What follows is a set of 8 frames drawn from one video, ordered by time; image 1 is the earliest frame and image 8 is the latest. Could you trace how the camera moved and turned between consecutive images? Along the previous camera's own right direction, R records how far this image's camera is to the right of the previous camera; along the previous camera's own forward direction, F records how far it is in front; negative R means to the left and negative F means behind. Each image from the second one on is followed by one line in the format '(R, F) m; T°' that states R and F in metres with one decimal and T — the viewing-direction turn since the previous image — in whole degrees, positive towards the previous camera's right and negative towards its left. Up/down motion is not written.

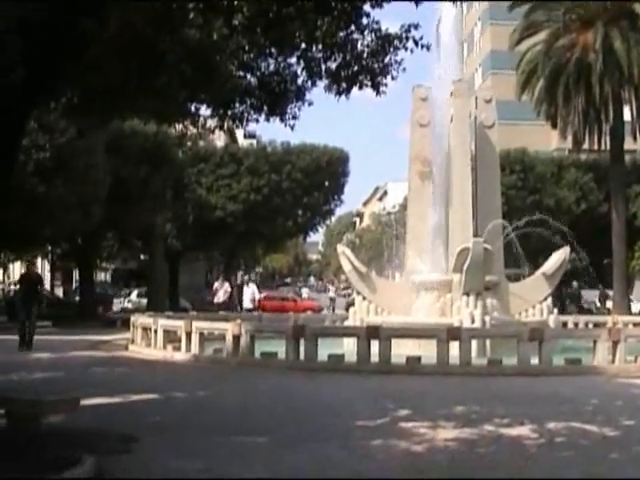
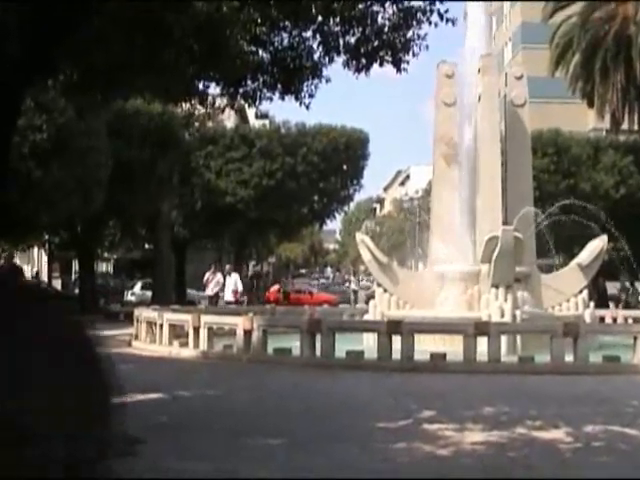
(0.0, +1.7) m; -1°
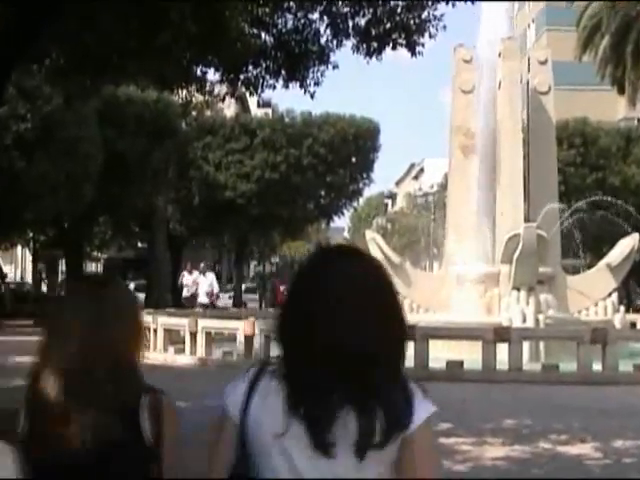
(0.0, +1.7) m; 0°
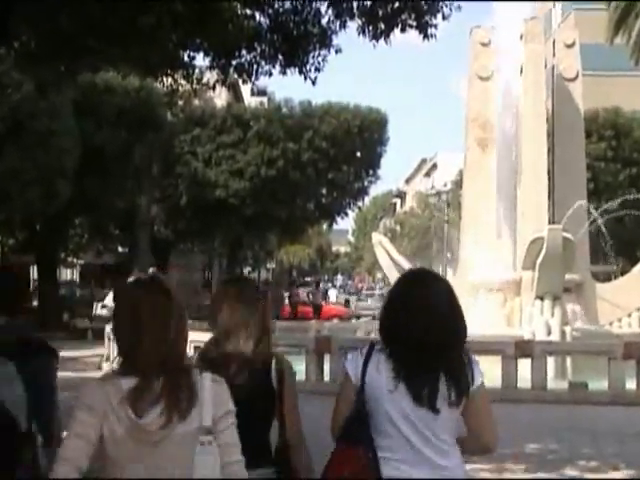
(0.0, +2.2) m; 0°
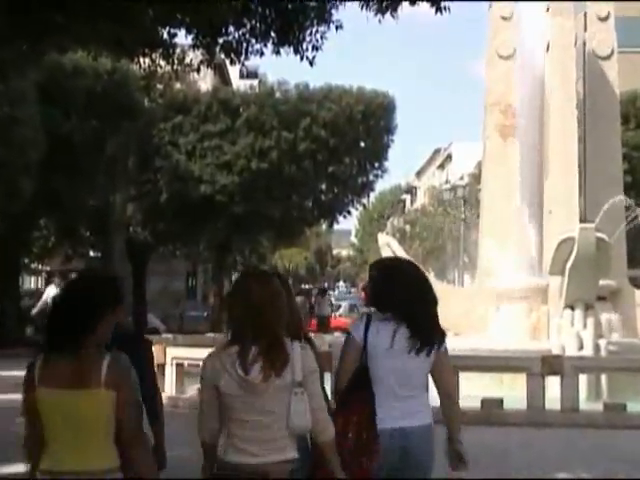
(0.0, +2.3) m; 0°
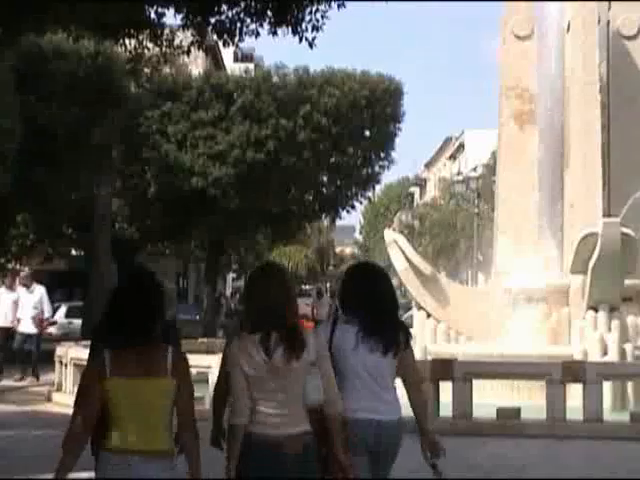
(0.0, +1.3) m; 0°
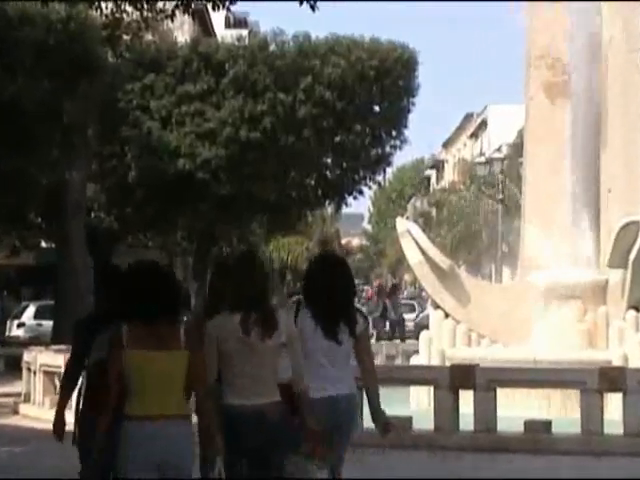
(+0.1, +1.9) m; 0°
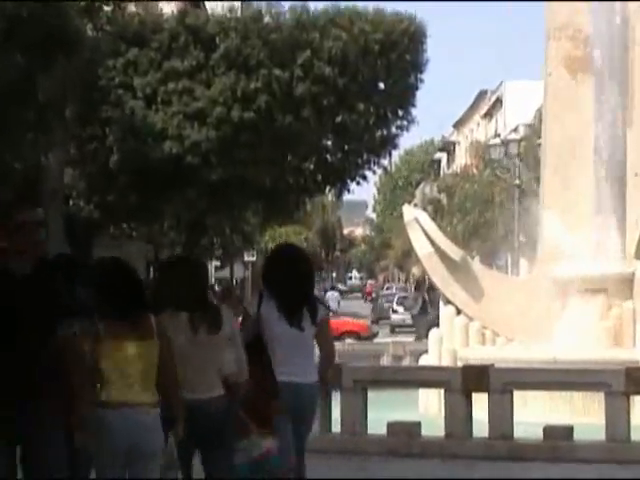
(+0.1, +1.2) m; 0°
